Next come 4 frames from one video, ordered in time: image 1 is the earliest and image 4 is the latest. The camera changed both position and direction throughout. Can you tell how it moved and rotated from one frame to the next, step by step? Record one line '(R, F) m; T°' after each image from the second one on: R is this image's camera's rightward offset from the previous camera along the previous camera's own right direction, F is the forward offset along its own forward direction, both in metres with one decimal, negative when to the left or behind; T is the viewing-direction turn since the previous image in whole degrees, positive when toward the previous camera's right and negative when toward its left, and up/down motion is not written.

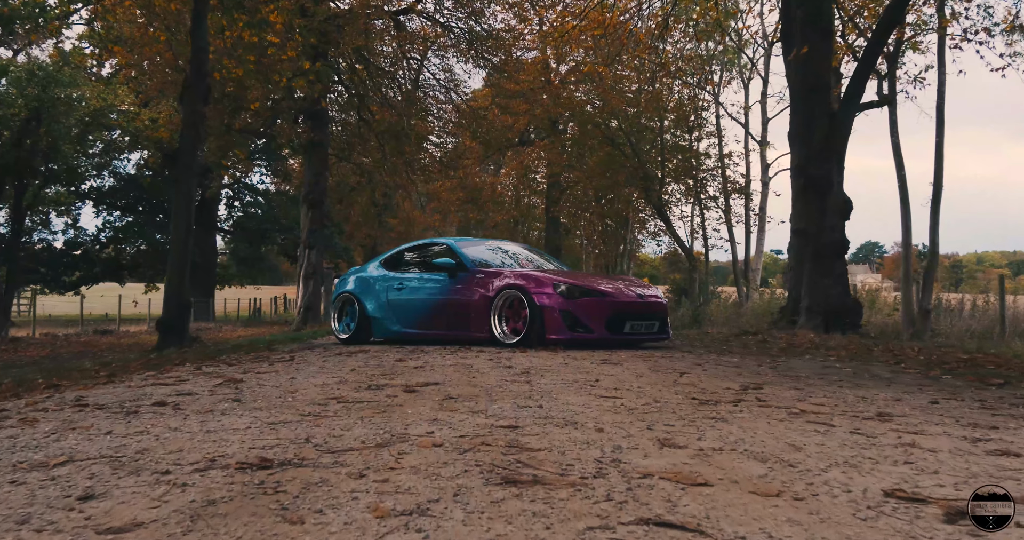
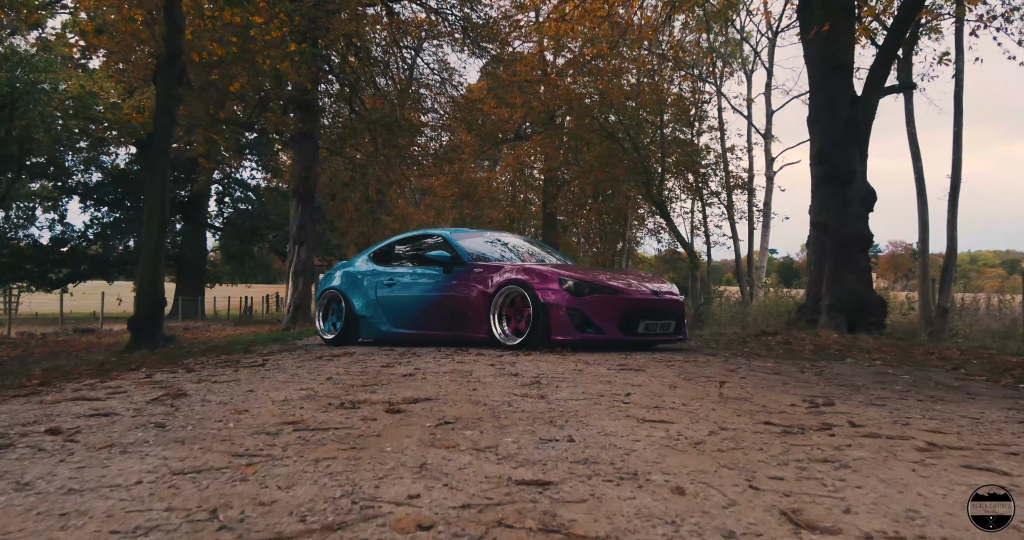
(-0.1, +0.9) m; 0°
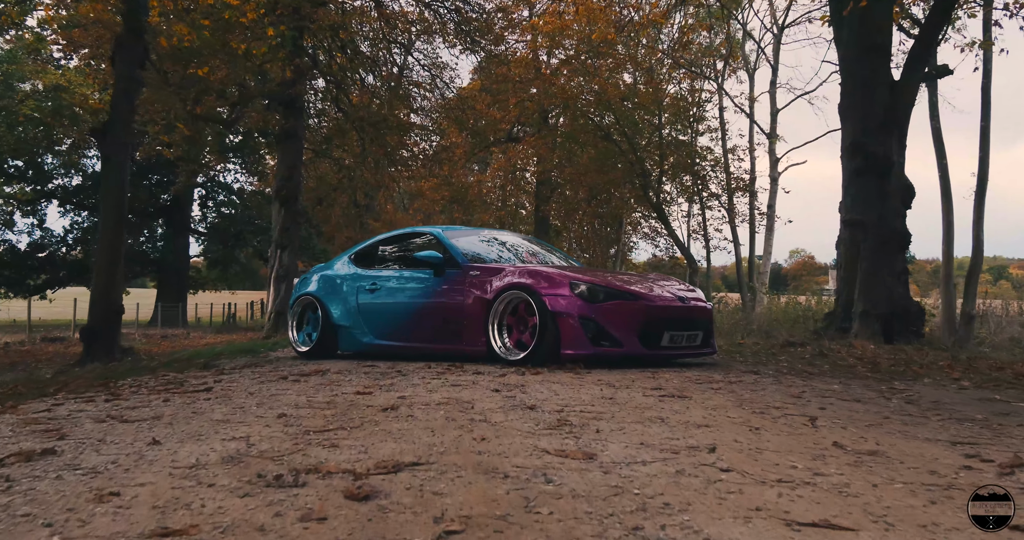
(-0.1, +1.2) m; +1°
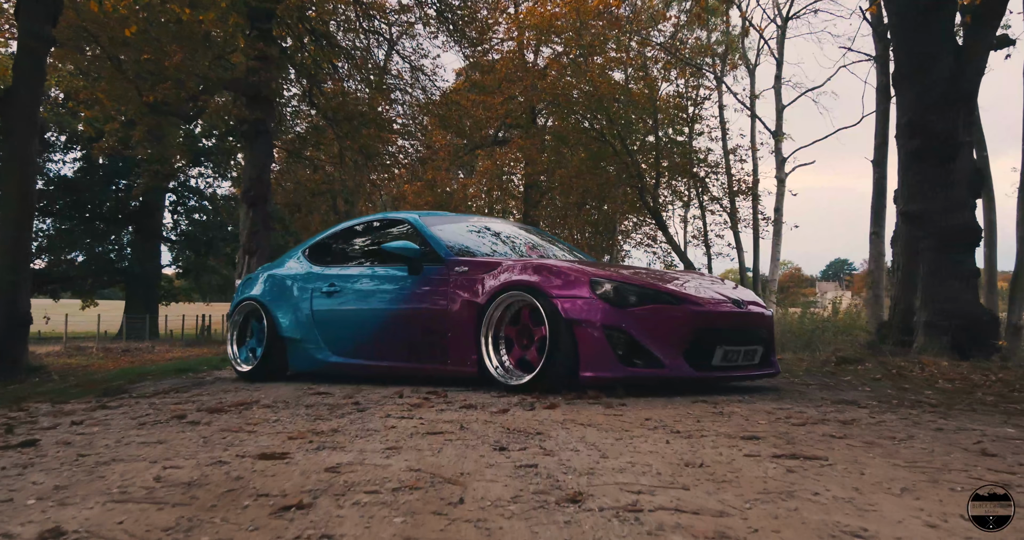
(-0.1, +1.9) m; +1°
